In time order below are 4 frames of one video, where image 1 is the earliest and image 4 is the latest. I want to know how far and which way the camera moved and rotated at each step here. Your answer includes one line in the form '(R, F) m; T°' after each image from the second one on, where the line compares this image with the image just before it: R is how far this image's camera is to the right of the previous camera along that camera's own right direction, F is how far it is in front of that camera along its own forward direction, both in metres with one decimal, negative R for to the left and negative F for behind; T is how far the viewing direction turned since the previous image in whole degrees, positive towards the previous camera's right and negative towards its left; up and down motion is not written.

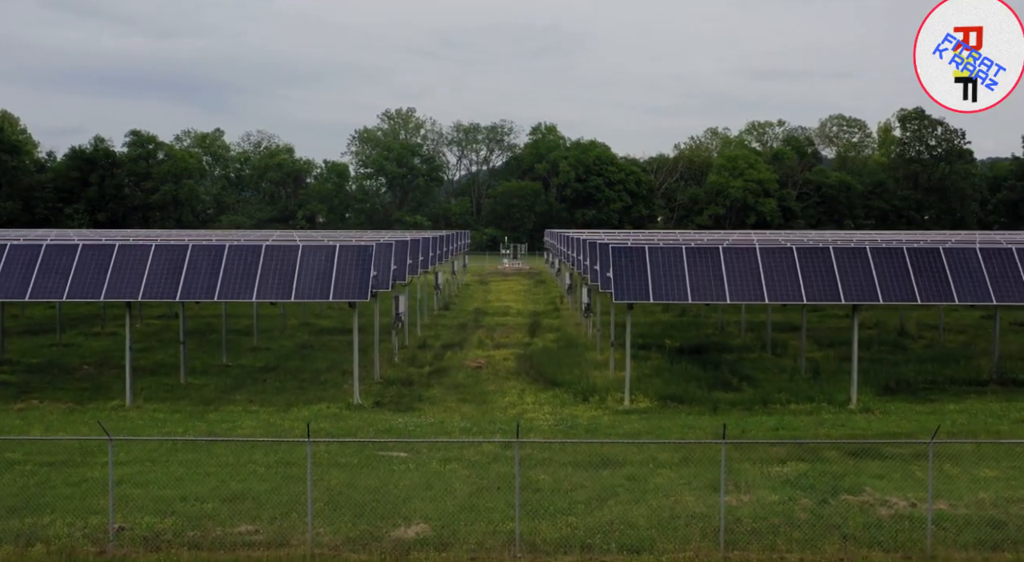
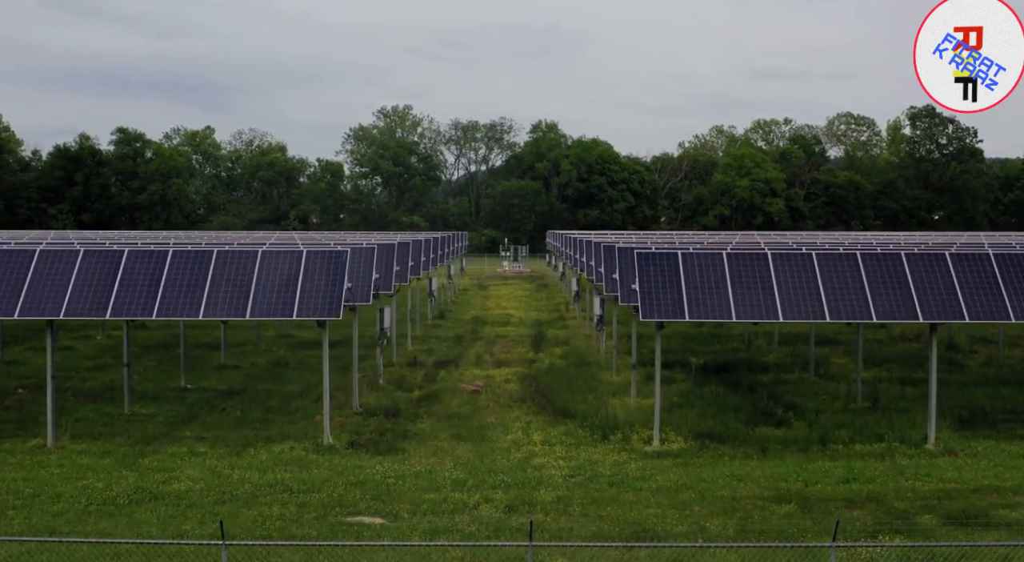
(-0.1, +3.4) m; 0°
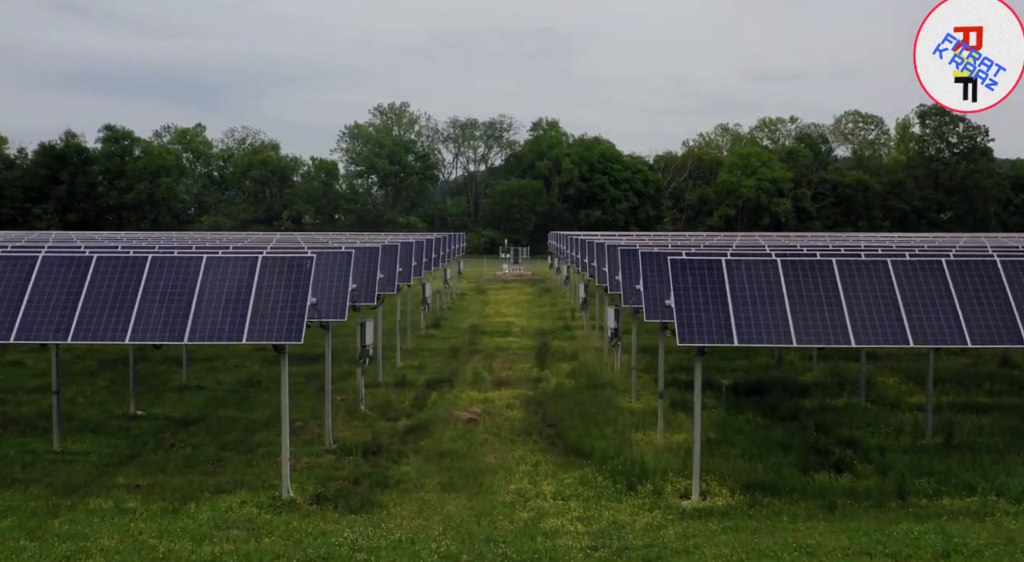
(-0.1, +3.0) m; 0°
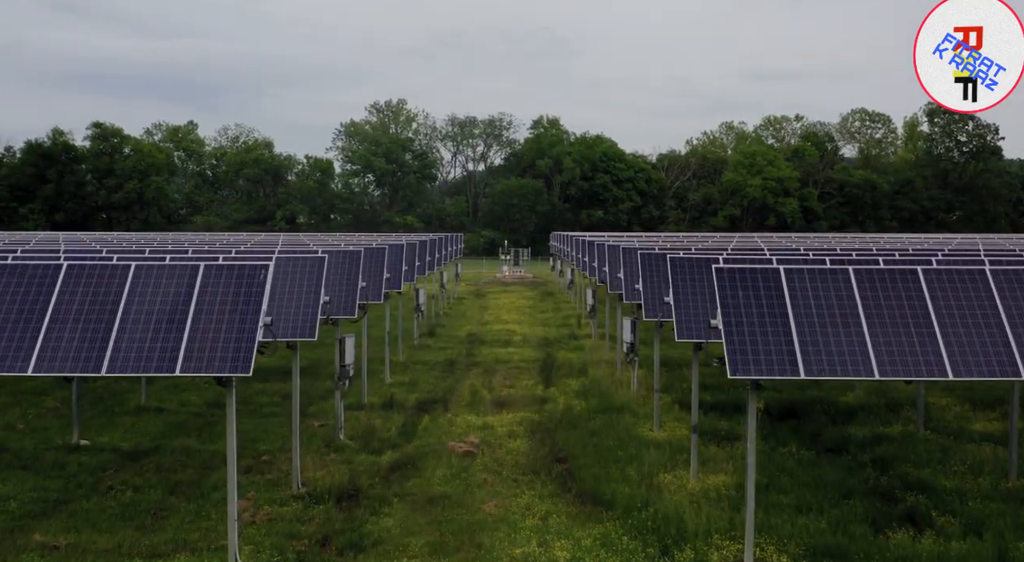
(-0.1, +2.6) m; 0°
